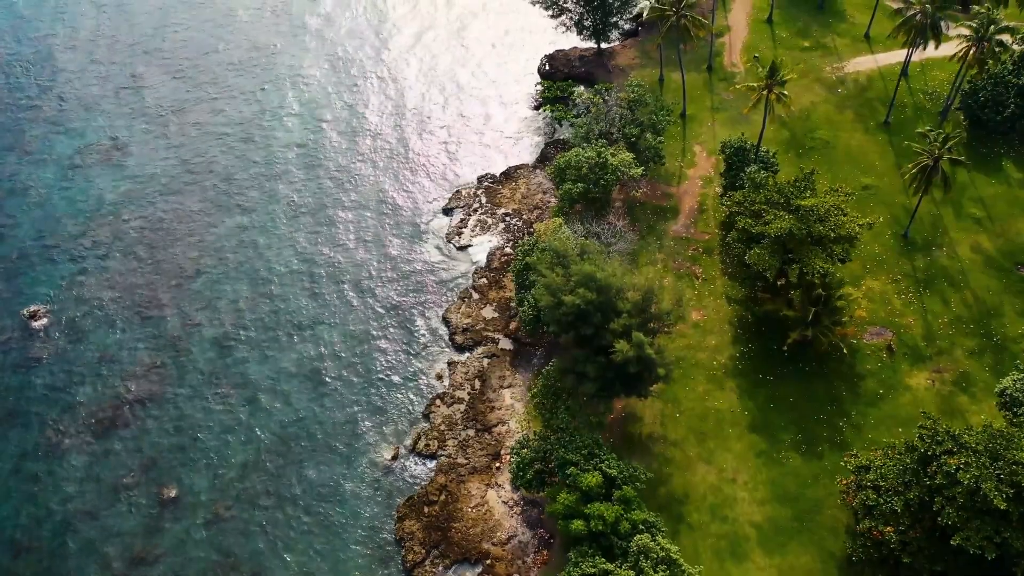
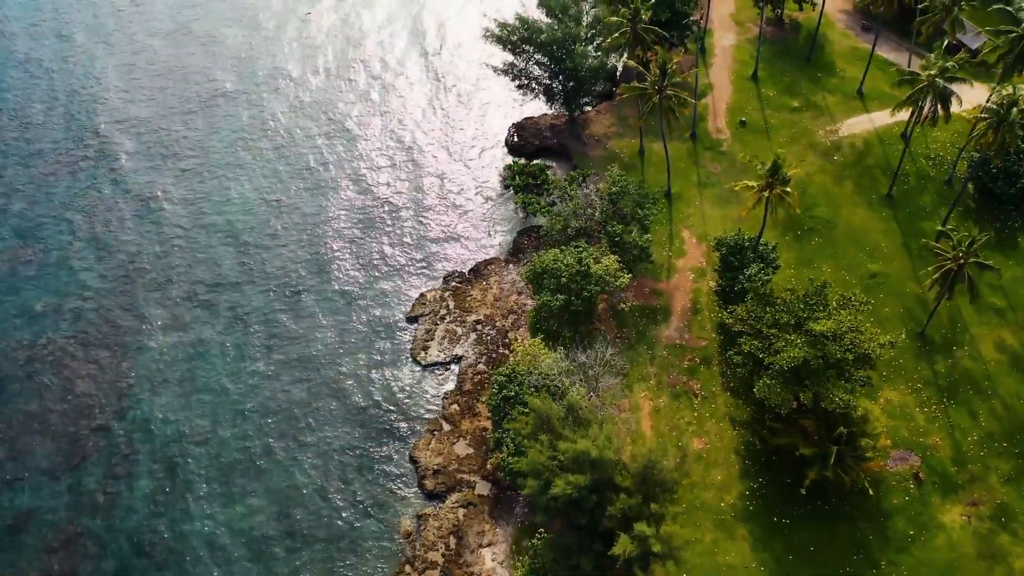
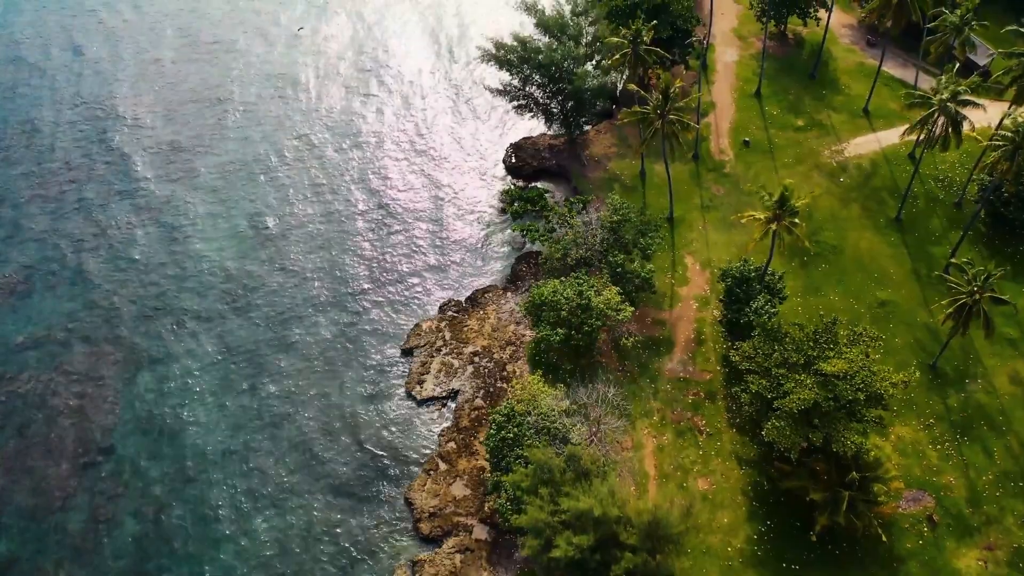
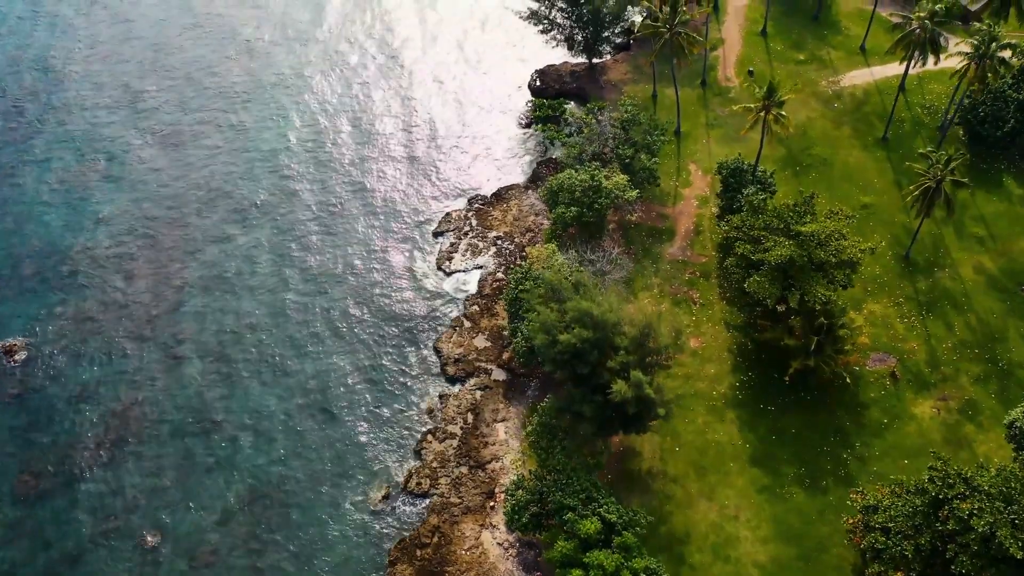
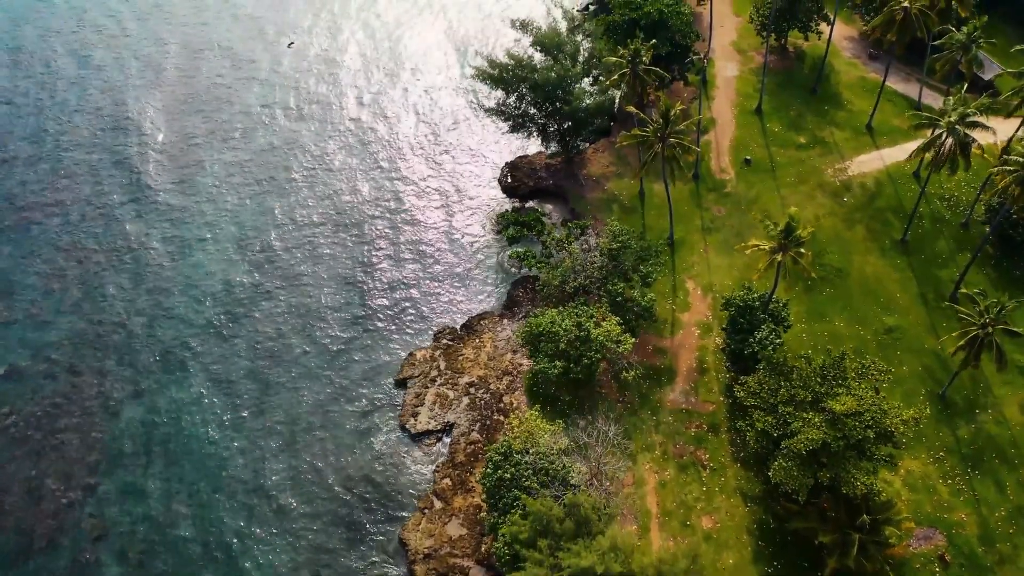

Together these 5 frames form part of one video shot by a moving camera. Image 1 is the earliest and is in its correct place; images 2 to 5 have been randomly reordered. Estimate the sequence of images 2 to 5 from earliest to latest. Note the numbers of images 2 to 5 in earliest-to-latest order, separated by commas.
4, 2, 3, 5
